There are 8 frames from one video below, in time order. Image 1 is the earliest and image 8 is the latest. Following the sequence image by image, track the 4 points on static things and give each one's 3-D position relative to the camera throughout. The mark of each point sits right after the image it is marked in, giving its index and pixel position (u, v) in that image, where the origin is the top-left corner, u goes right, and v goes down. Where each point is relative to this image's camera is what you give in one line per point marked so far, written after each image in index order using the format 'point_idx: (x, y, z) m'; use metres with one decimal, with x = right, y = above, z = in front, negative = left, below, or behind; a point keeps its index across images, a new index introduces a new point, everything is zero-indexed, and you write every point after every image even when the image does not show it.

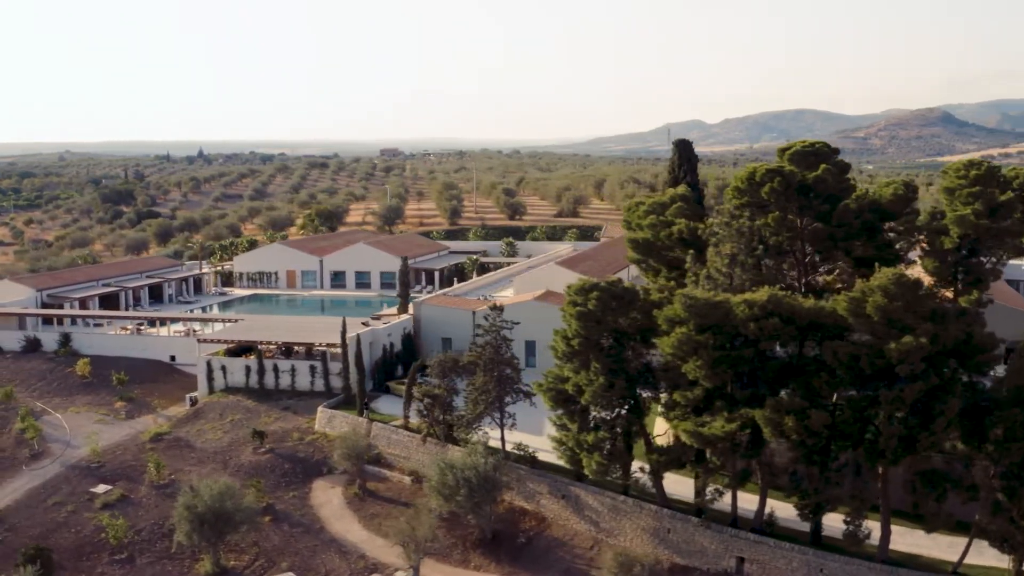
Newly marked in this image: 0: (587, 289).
0: (+1.8, -0.1, +19.6) m
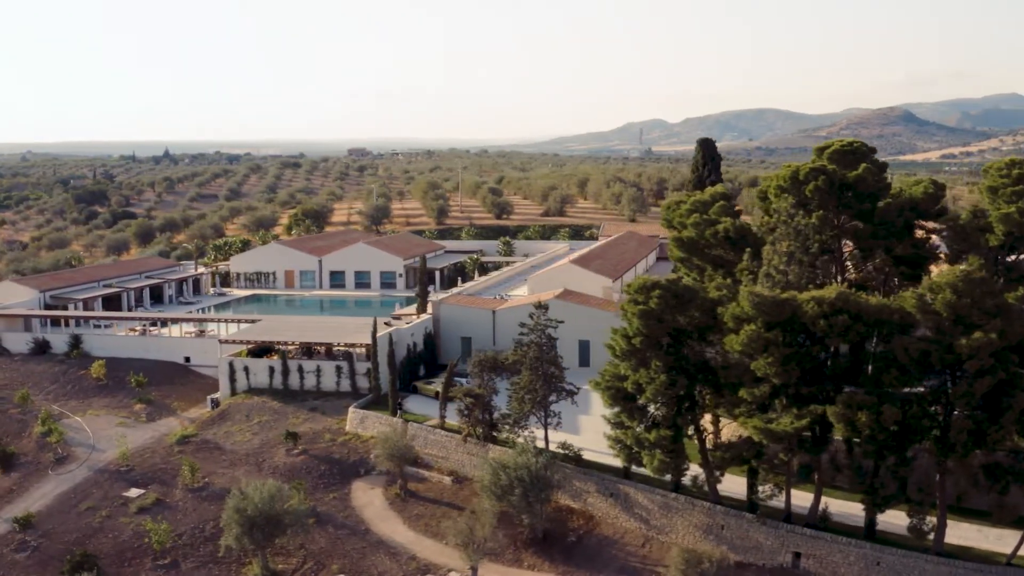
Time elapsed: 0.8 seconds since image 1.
0: (+3.2, -0.1, +19.6) m
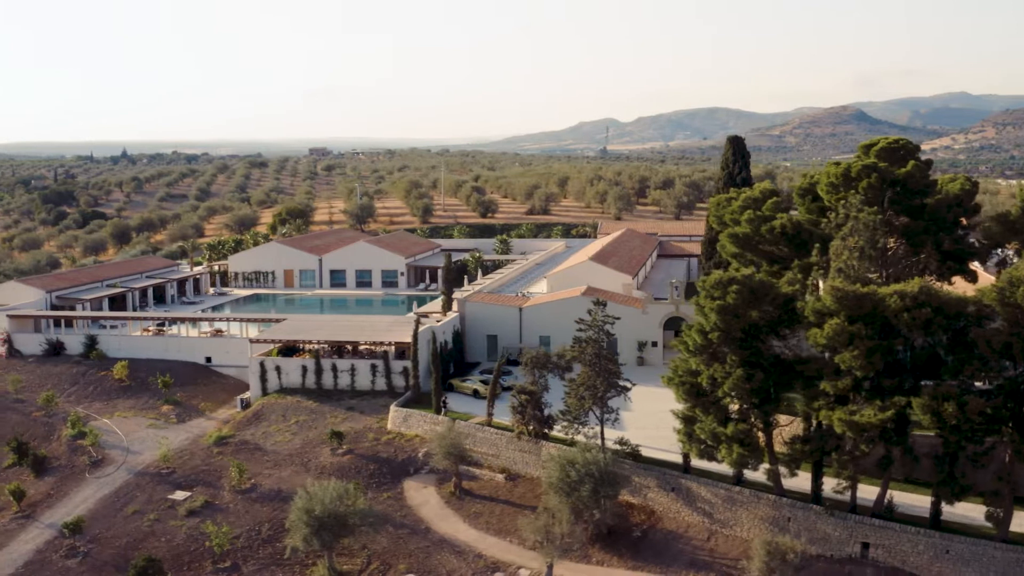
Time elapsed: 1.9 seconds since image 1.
0: (+4.9, +0.1, +19.6) m
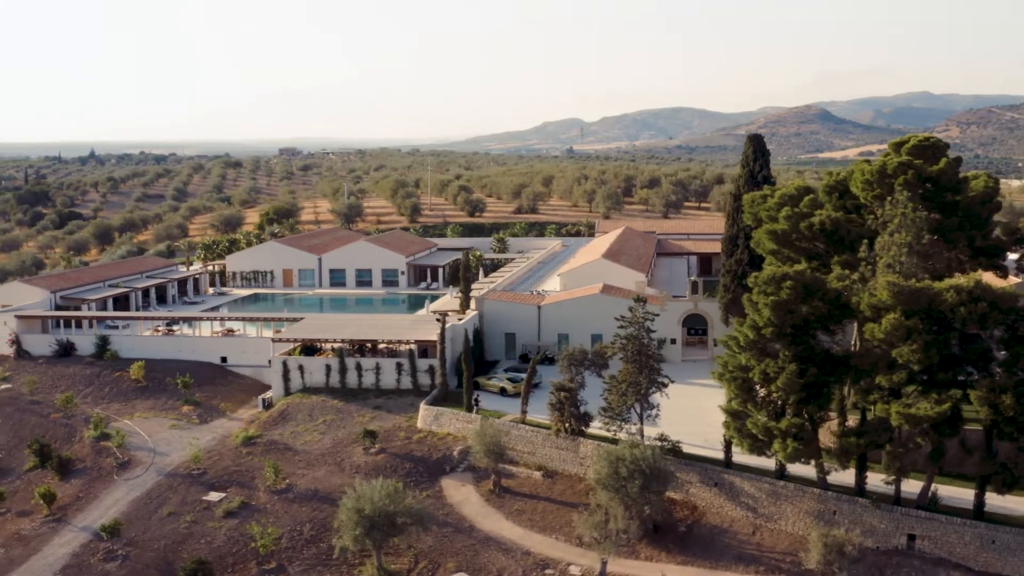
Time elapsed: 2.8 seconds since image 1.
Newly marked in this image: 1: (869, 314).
0: (+6.2, +0.2, +19.7) m
1: (+8.0, -0.6, +19.1) m
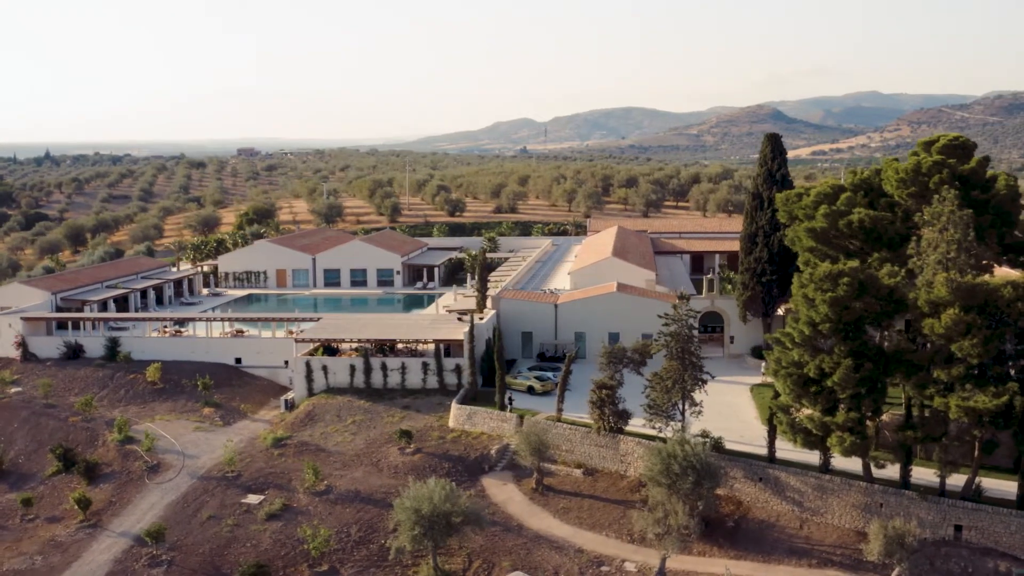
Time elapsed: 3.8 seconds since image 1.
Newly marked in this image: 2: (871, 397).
0: (+7.5, +0.3, +19.9) m
1: (+9.4, -0.5, +19.4) m
2: (+8.4, -2.5, +19.8) m
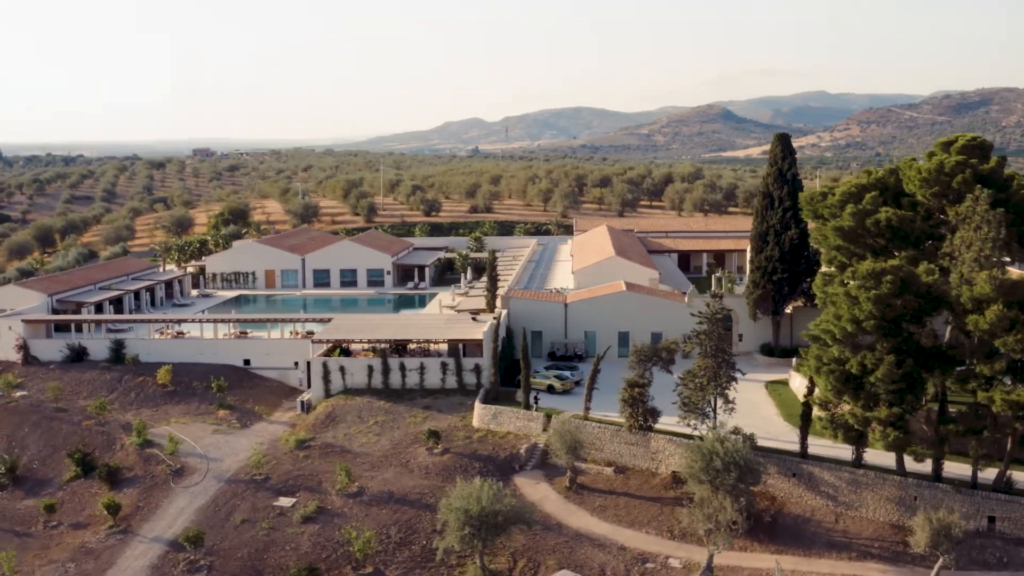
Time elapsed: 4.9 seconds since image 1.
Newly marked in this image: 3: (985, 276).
0: (+8.7, +0.4, +20.2) m
1: (+10.6, -0.4, +19.8) m
2: (+9.5, -2.5, +20.2) m
3: (+10.8, +0.3, +19.5) m
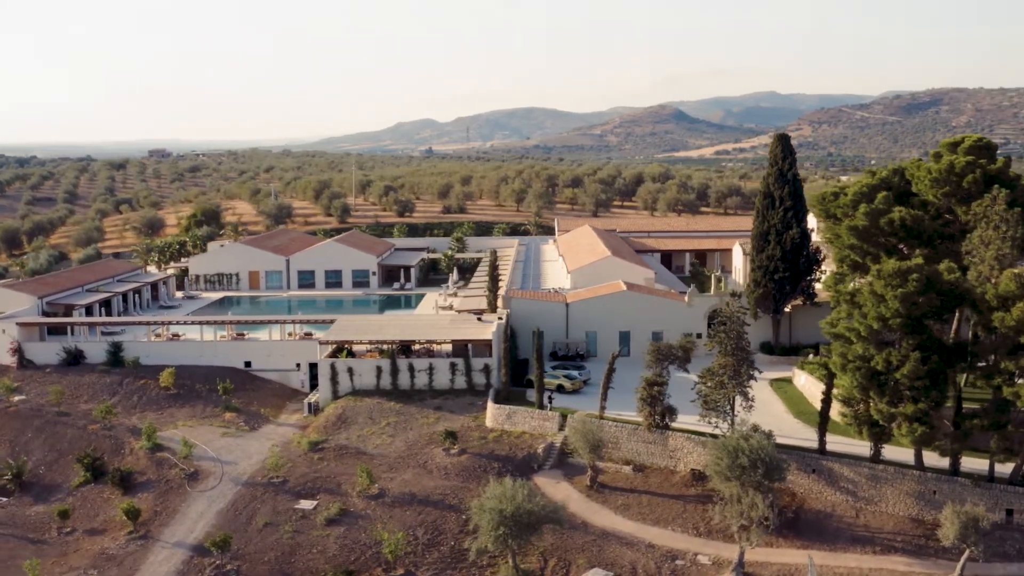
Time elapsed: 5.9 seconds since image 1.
0: (+9.4, +0.4, +20.6) m
1: (+11.4, -0.4, +20.2) m
2: (+10.3, -2.4, +20.6) m
3: (+11.6, +0.3, +20.0) m
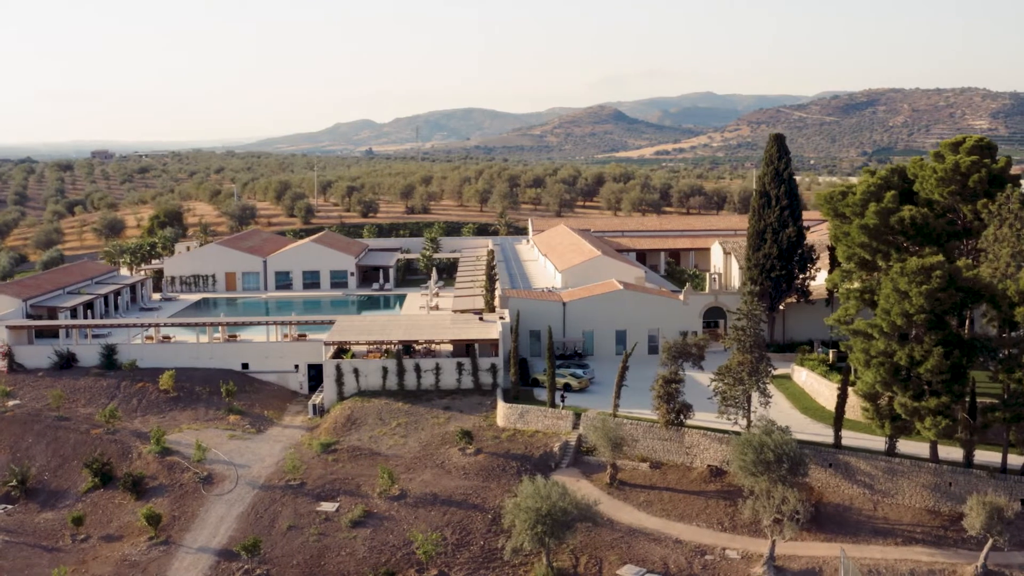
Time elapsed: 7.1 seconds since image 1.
0: (+10.2, +0.5, +21.1) m
1: (+12.2, -0.3, +20.9) m
2: (+11.1, -2.3, +21.2) m
3: (+12.4, +0.4, +20.6) m
